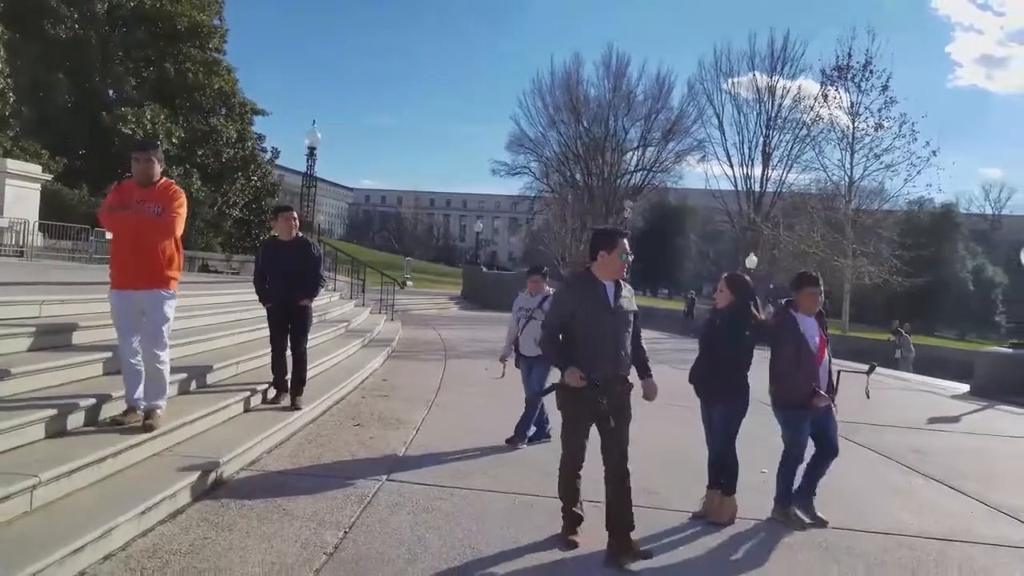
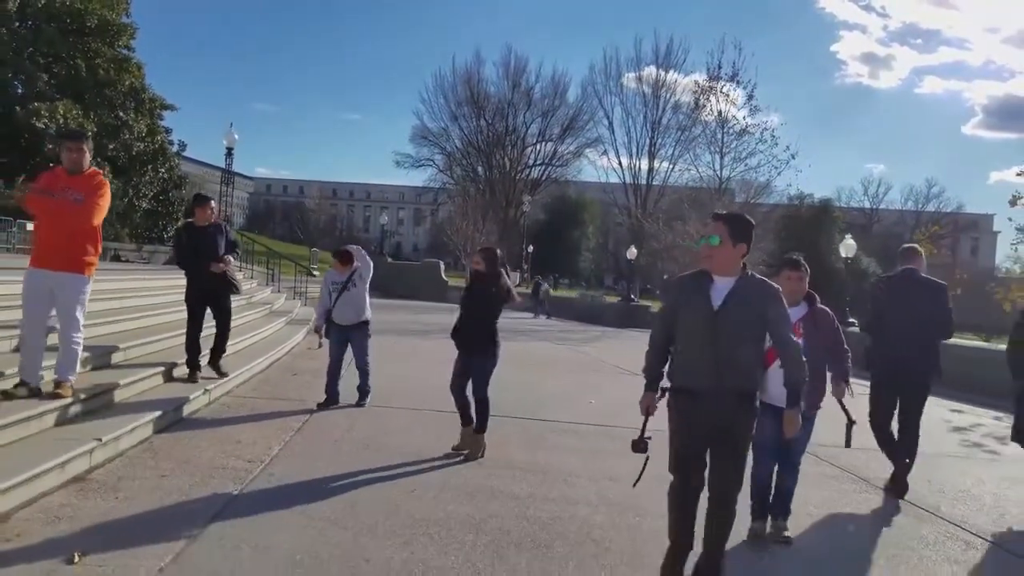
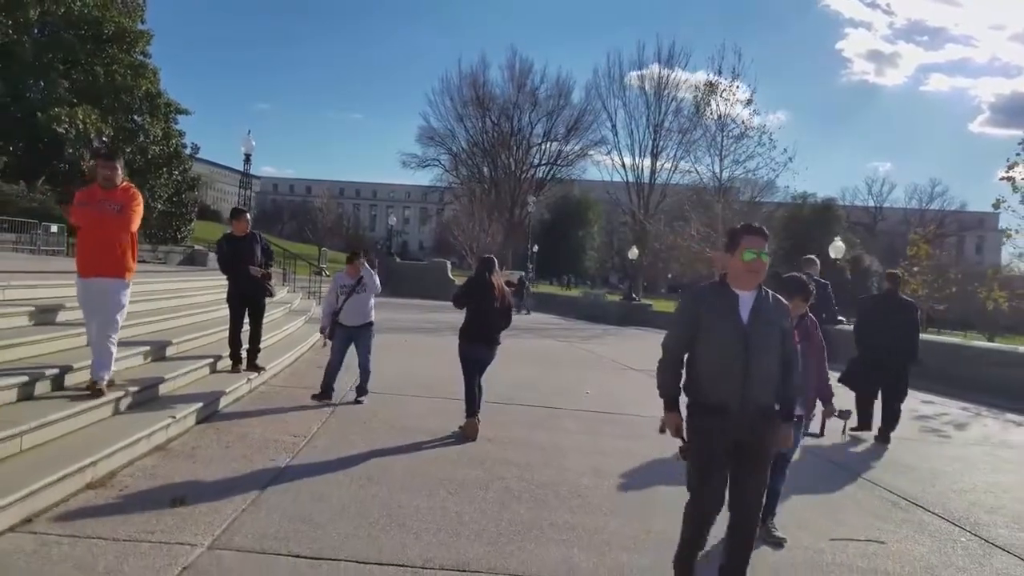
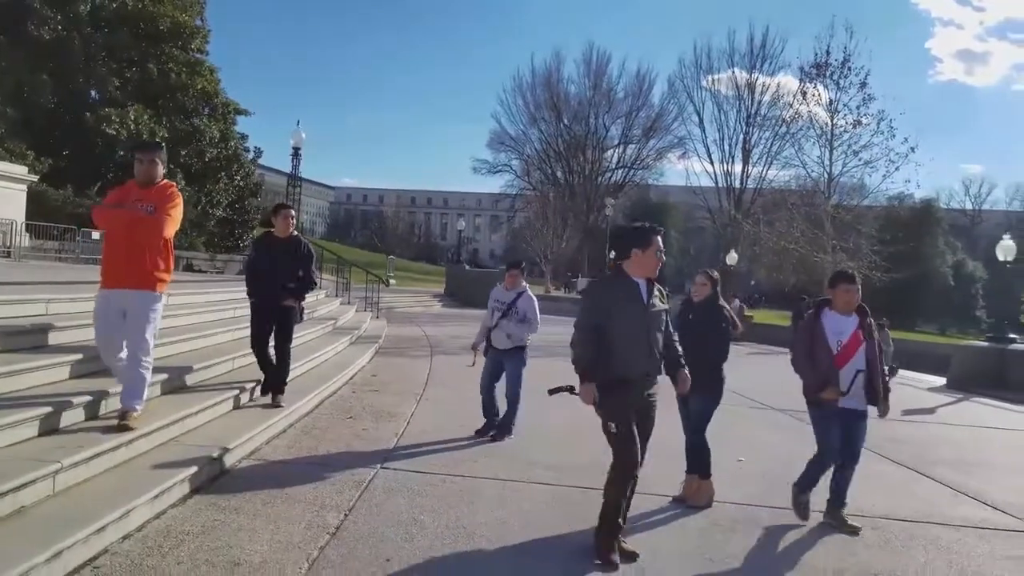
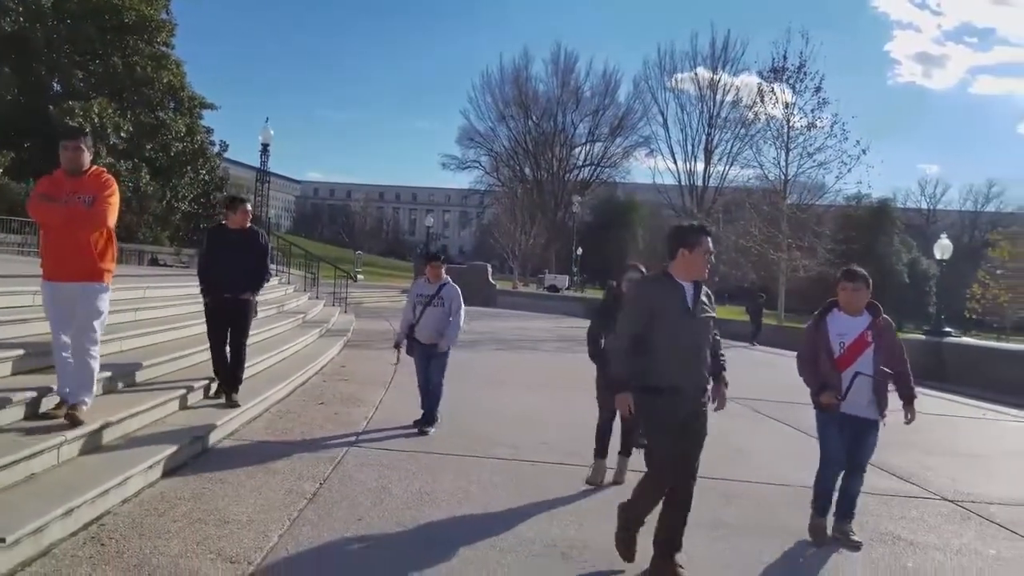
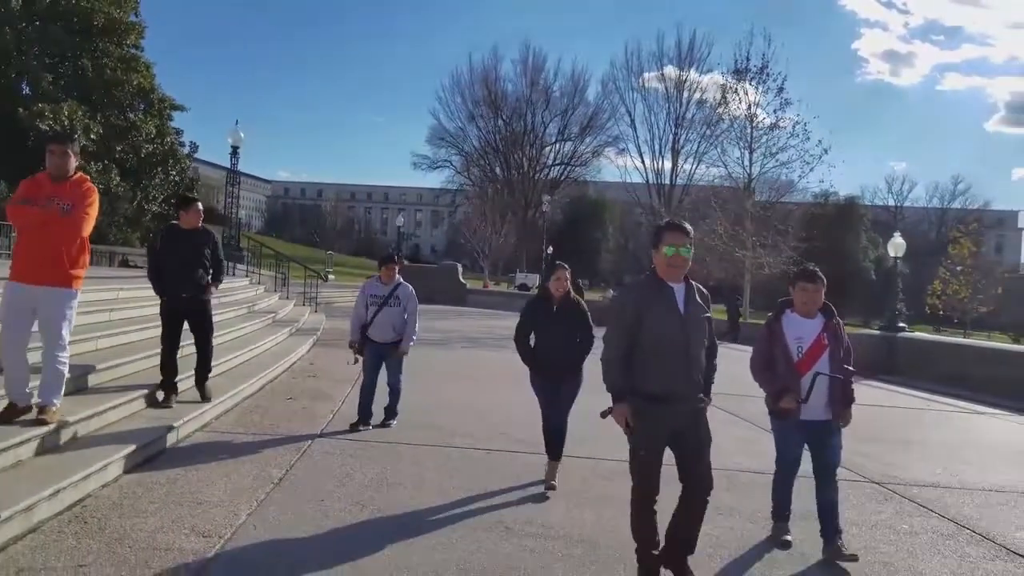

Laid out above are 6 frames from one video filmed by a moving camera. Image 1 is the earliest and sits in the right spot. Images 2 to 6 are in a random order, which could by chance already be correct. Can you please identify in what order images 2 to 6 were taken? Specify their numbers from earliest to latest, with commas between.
4, 5, 6, 2, 3
